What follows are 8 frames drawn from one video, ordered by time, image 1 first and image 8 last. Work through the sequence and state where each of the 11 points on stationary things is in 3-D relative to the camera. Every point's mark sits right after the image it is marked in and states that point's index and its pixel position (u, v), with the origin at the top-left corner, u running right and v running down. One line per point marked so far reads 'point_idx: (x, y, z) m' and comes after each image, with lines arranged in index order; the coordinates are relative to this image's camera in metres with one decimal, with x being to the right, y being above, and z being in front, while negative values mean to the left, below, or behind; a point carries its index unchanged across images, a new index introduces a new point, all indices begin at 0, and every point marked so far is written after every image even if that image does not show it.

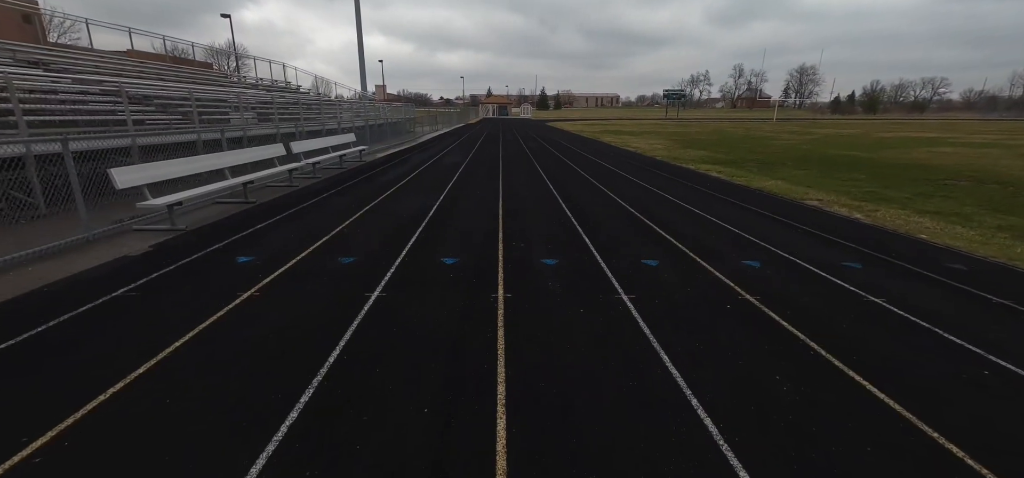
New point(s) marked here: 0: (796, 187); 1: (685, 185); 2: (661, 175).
0: (+7.7, +1.4, +13.2) m
1: (+5.1, +1.5, +14.1) m
2: (+5.1, +2.1, +16.5) m
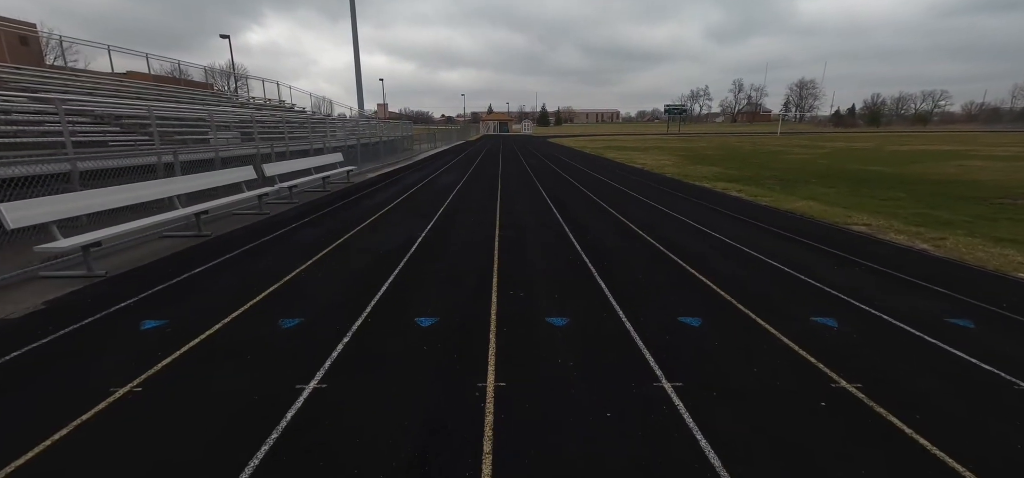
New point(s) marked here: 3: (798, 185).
0: (+7.7, +0.7, +11.7) m
1: (+5.1, +0.7, +12.6) m
2: (+5.1, +1.3, +15.1) m
3: (+9.5, +1.8, +16.1) m
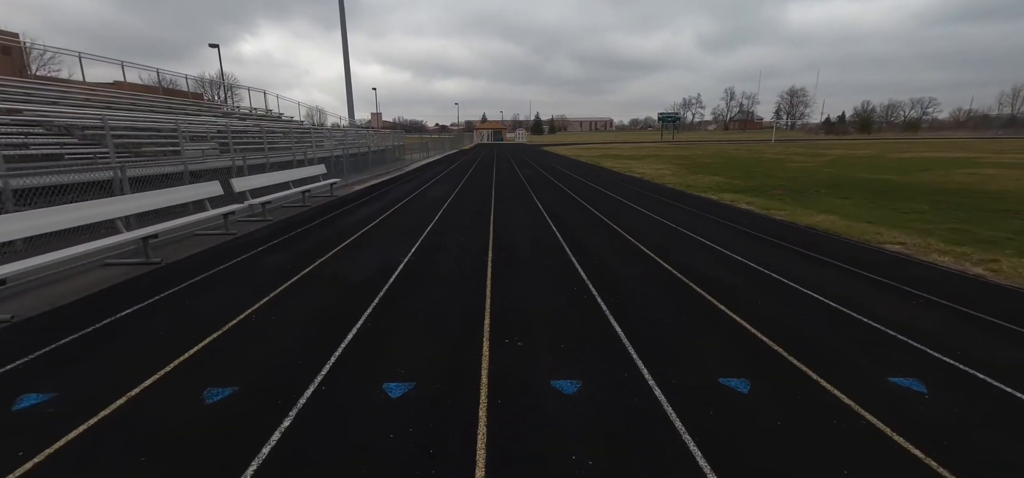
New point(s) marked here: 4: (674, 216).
0: (+7.6, +0.3, +10.7) m
1: (+4.9, +0.3, +11.6) m
2: (+4.9, +0.8, +14.1) m
3: (+9.3, +1.3, +15.2) m
4: (+4.4, +0.6, +12.9) m
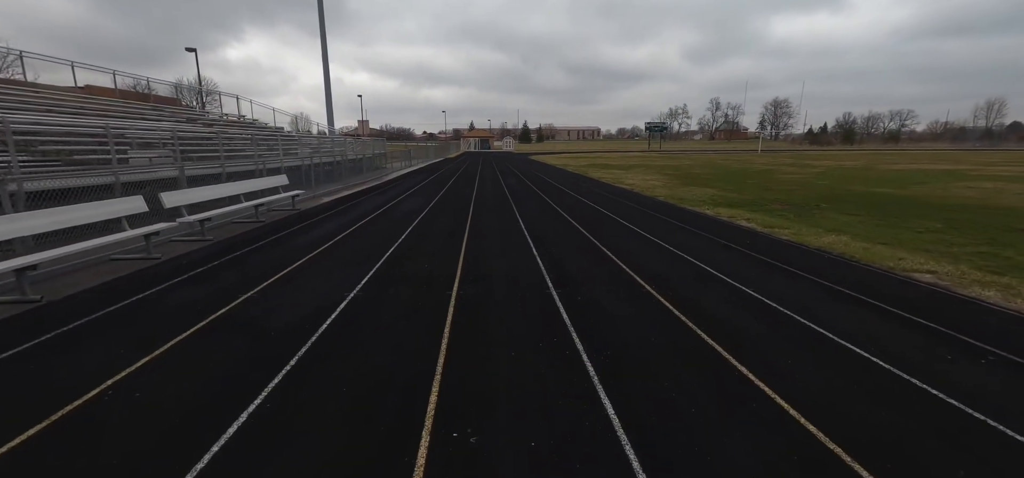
0: (+7.1, -0.1, +9.6) m
1: (+4.4, -0.2, +10.4) m
2: (+4.3, +0.3, +12.9) m
3: (+8.7, +0.8, +14.1) m
4: (+3.8, +0.1, +11.7) m
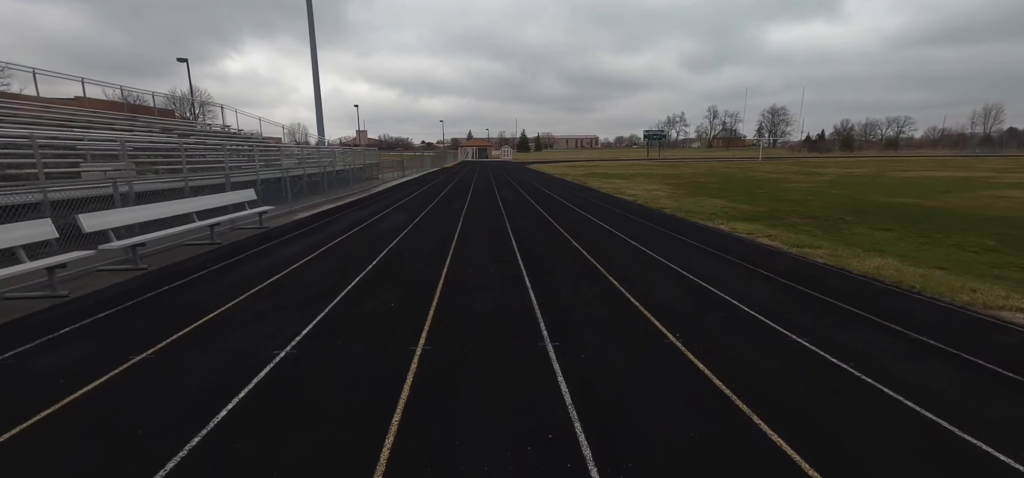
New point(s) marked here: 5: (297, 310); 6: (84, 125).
0: (+6.9, -0.5, +8.1) m
1: (+4.2, -0.6, +8.9) m
2: (+4.1, -0.2, +11.4) m
3: (+8.5, +0.3, +12.6) m
4: (+3.6, -0.4, +10.2) m
5: (-3.1, -1.0, +7.0) m
6: (-17.3, +4.6, +19.6) m
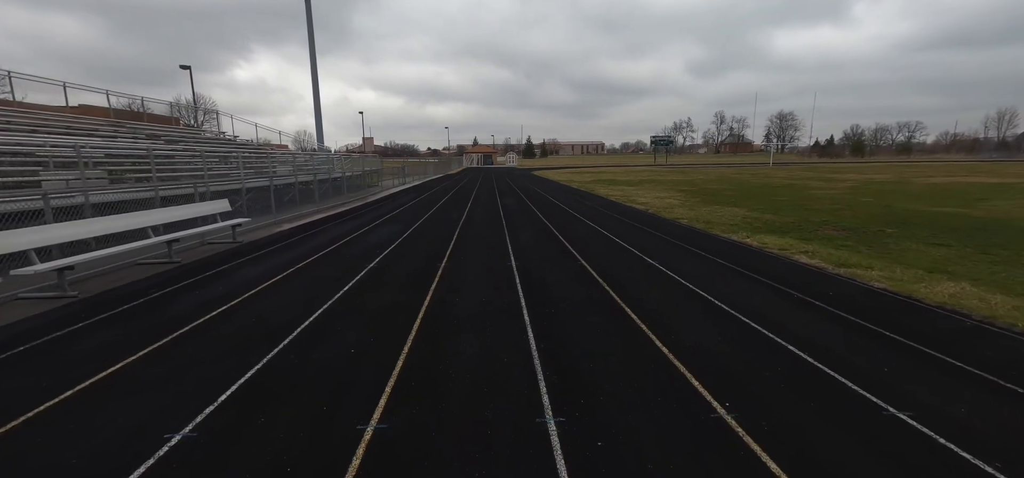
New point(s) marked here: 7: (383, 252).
0: (+6.8, -0.8, +6.6) m
1: (+4.2, -0.9, +7.4) m
2: (+4.1, -0.5, +9.9) m
3: (+8.5, 0.0, +11.1) m
4: (+3.6, -0.7, +8.8) m
5: (-3.1, -1.3, +5.6) m
6: (-17.2, +4.1, +18.4) m
7: (-3.0, -0.3, +11.5) m
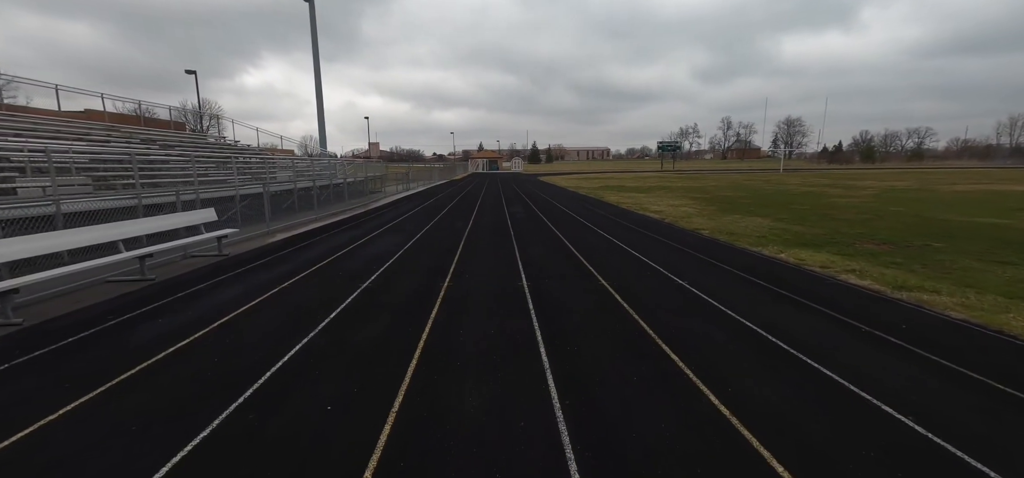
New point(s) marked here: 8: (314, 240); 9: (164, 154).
0: (+7.0, -1.1, +5.5) m
1: (+4.4, -1.2, +6.3) m
2: (+4.3, -0.8, +8.8) m
3: (+8.7, -0.4, +10.0) m
4: (+3.8, -1.0, +7.7) m
5: (-3.0, -1.5, +4.6) m
6: (-16.9, +3.8, +17.6) m
7: (-2.8, -0.6, +10.5) m
8: (-5.5, 0.0, +13.6) m
9: (-13.7, +3.4, +19.0) m
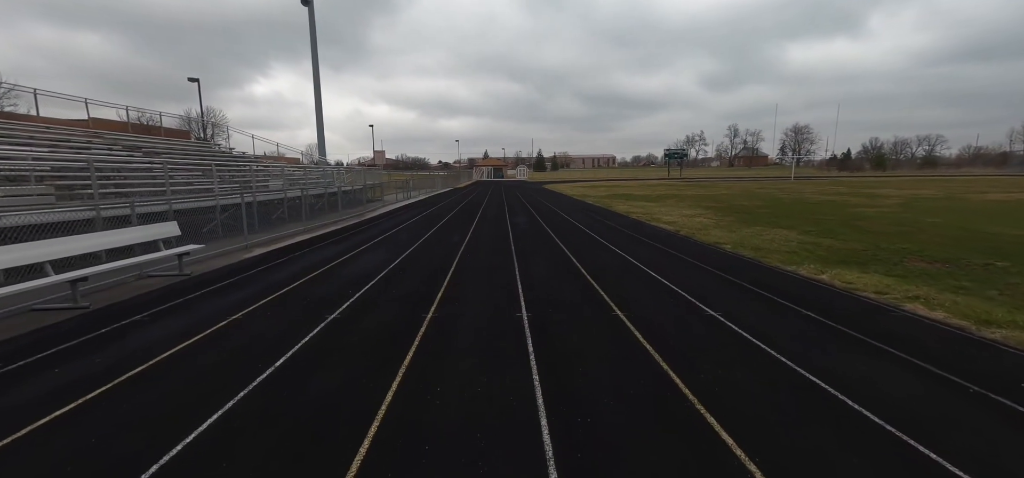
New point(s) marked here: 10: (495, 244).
0: (+6.9, -1.4, +4.0) m
1: (+4.3, -1.5, +4.9) m
2: (+4.3, -1.2, +7.4) m
3: (+8.7, -0.7, +8.5) m
4: (+3.7, -1.3, +6.3) m
5: (-3.1, -1.8, +3.2) m
6: (-16.9, +3.3, +16.5) m
7: (-2.8, -1.0, +9.1) m
8: (-5.5, -0.4, +12.2) m
9: (-13.6, +3.0, +17.9) m
10: (-0.5, -0.3, +13.8) m
